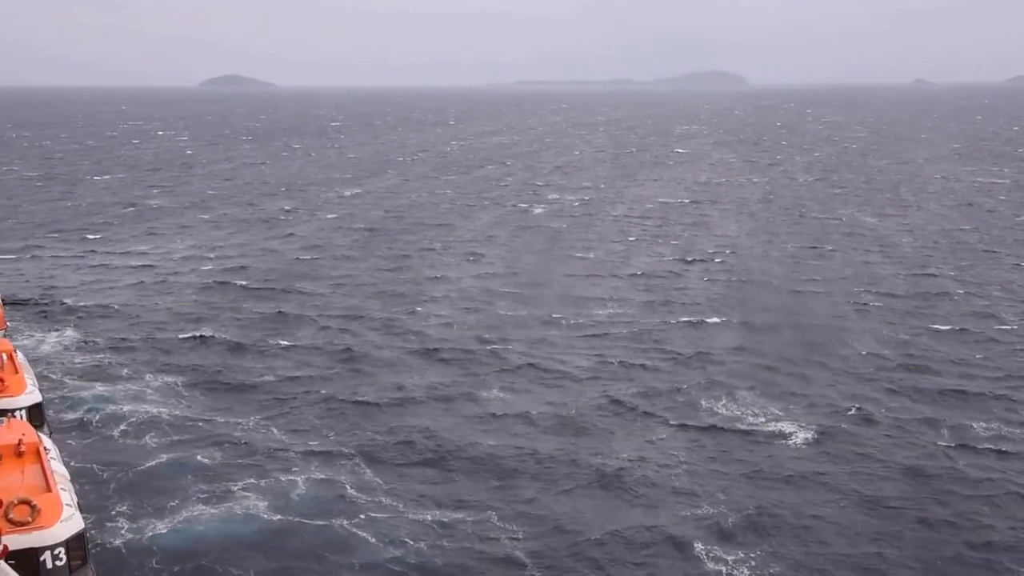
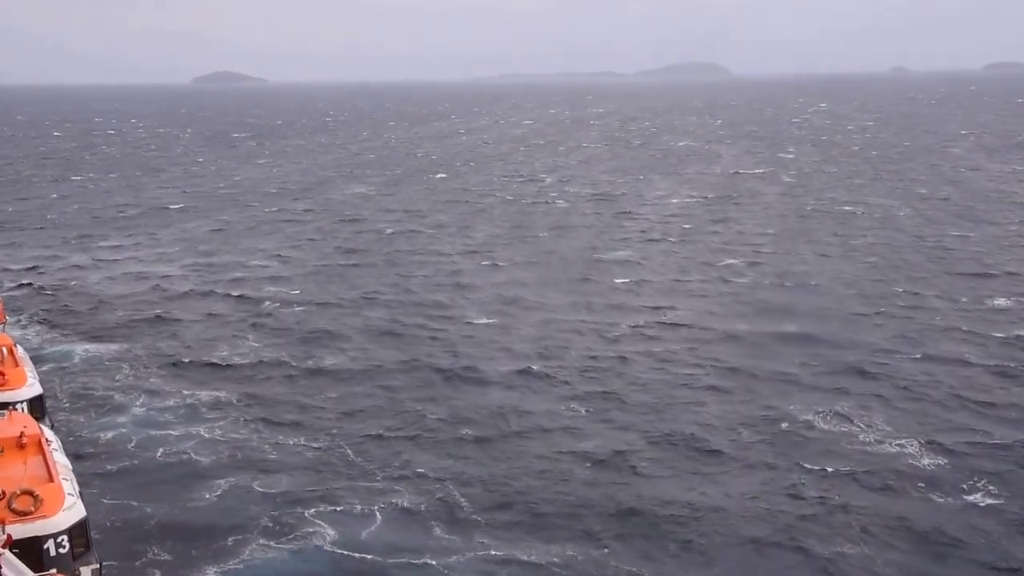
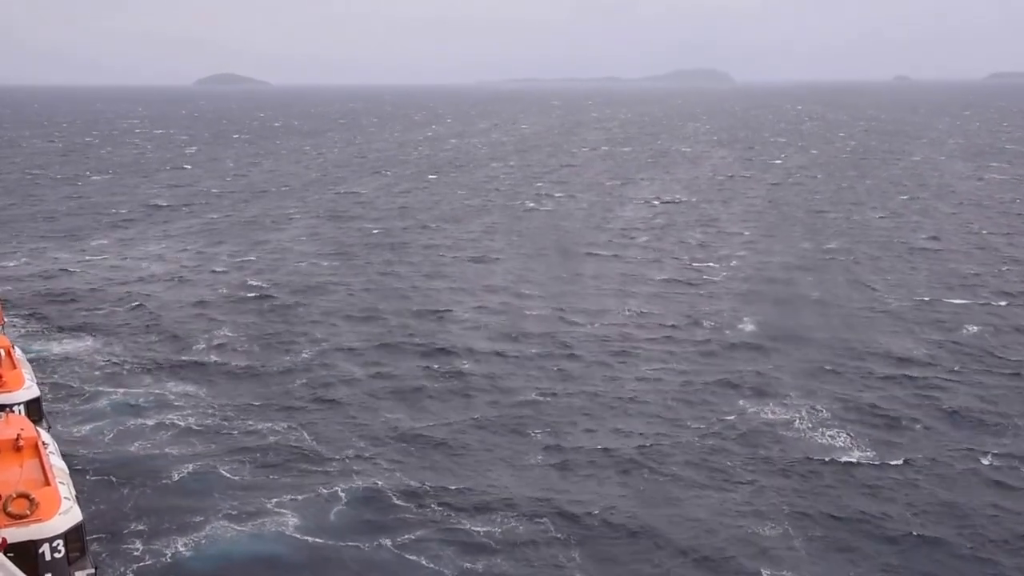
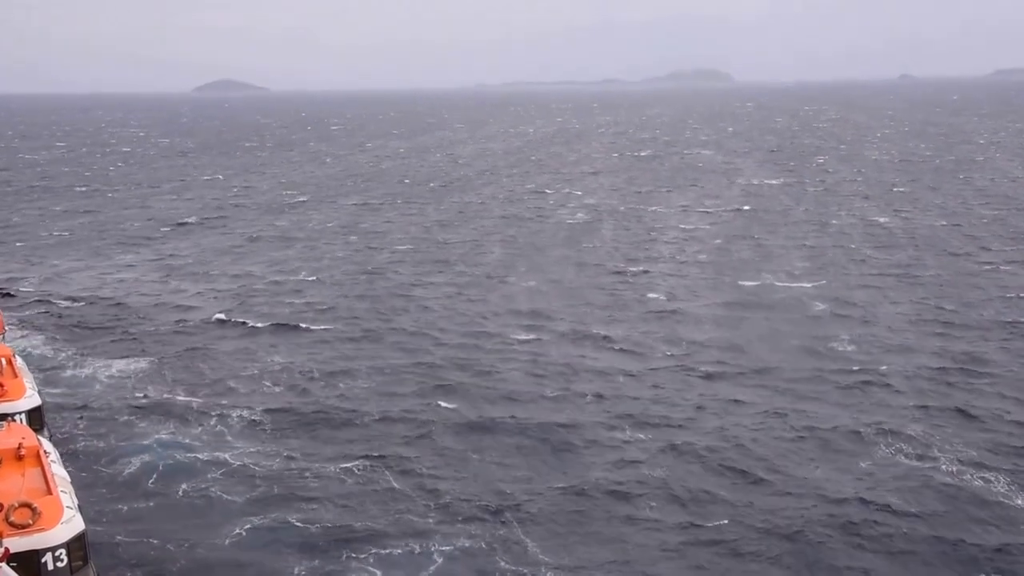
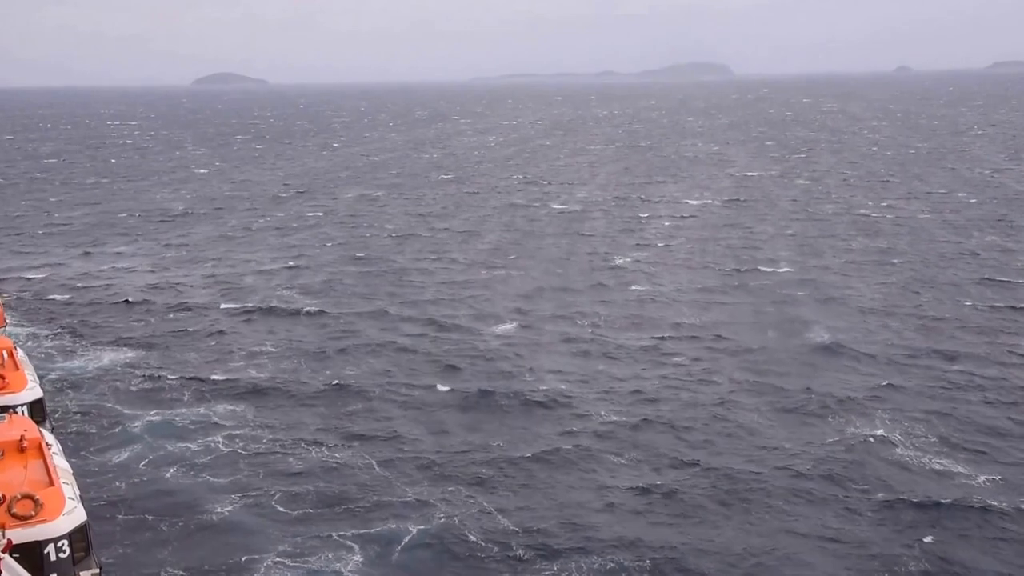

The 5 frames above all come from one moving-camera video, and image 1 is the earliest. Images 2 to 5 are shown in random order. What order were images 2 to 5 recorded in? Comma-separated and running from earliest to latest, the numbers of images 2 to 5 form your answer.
3, 2, 5, 4
